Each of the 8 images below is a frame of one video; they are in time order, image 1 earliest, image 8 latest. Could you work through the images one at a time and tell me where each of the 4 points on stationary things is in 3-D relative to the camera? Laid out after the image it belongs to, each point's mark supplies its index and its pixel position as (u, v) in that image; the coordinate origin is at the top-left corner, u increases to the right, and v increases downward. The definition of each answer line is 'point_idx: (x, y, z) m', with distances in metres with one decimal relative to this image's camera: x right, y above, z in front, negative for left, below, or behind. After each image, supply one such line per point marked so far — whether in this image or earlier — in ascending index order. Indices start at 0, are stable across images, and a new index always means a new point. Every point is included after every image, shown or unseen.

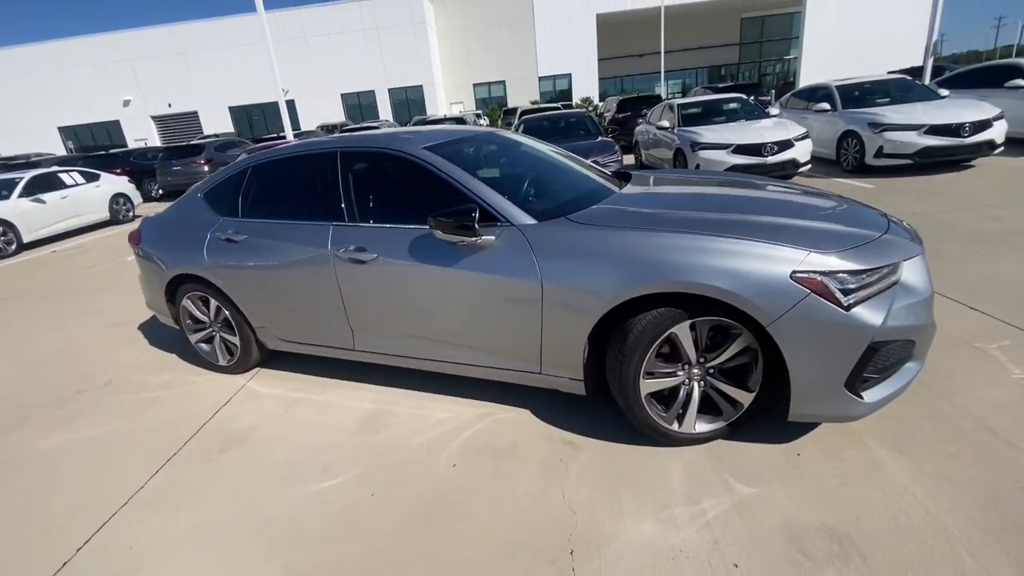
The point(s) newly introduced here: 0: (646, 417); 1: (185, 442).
0: (+0.6, -0.6, +2.2) m
1: (-1.9, -0.9, +2.8) m
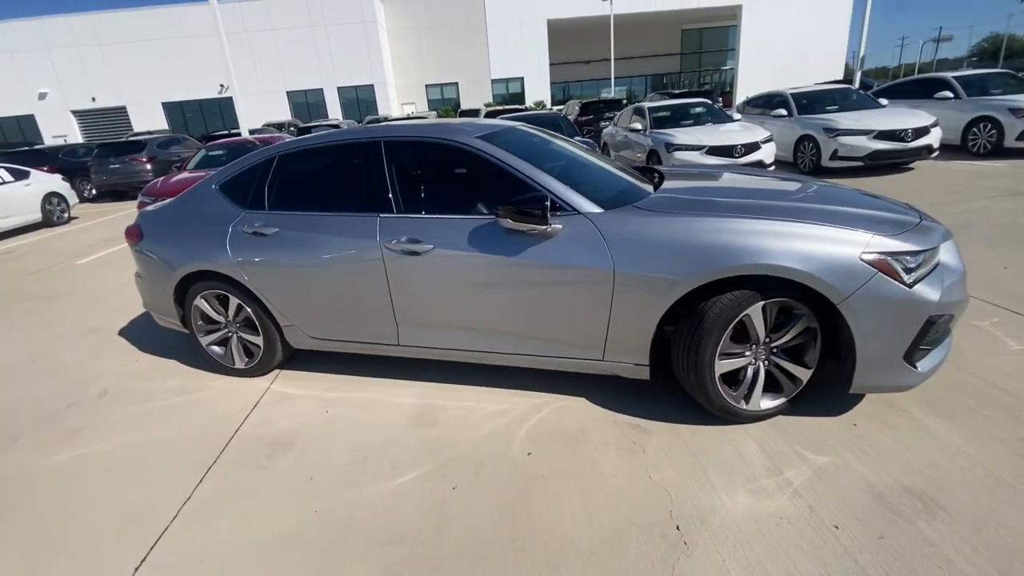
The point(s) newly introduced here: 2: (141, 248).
0: (+1.0, -0.5, +2.3) m
1: (-1.5, -0.9, +2.6) m
2: (-2.5, +0.3, +3.3) m
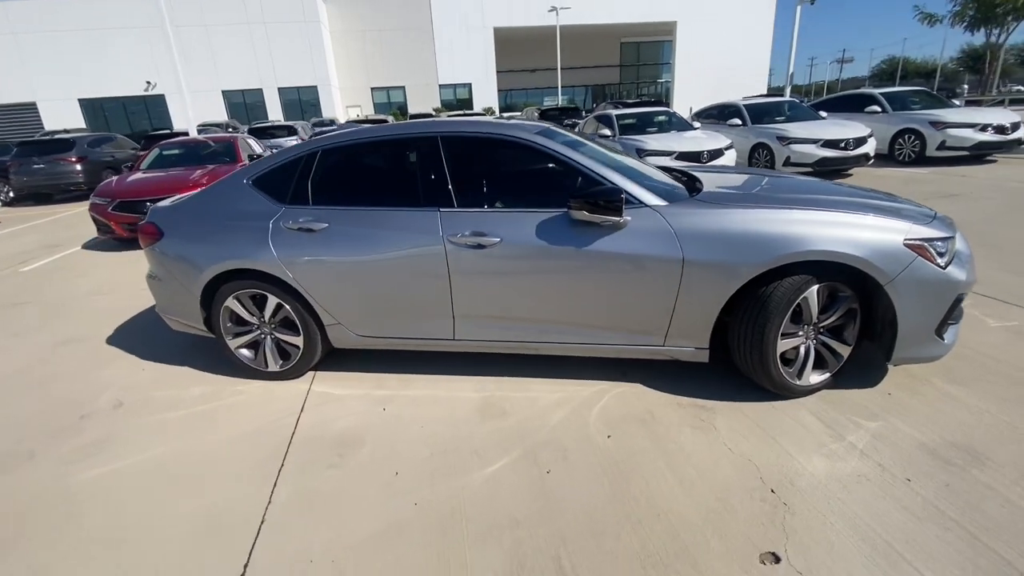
0: (+1.4, -0.4, +2.5) m
1: (-1.2, -0.8, +2.5) m
2: (-2.2, +0.3, +3.1) m
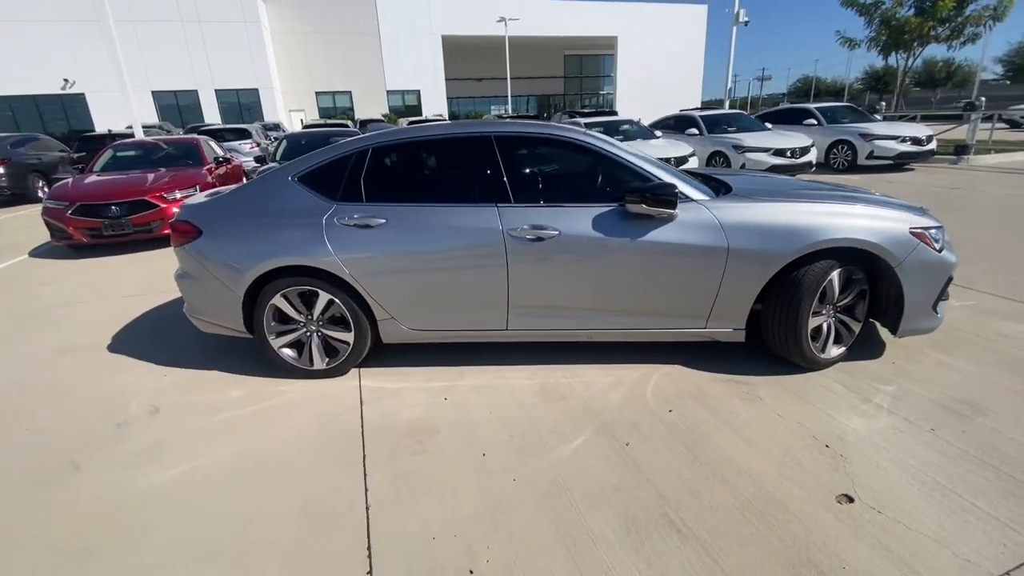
0: (+1.7, -0.4, +2.9) m
1: (-0.8, -0.8, +2.5) m
2: (-1.9, +0.3, +3.0) m
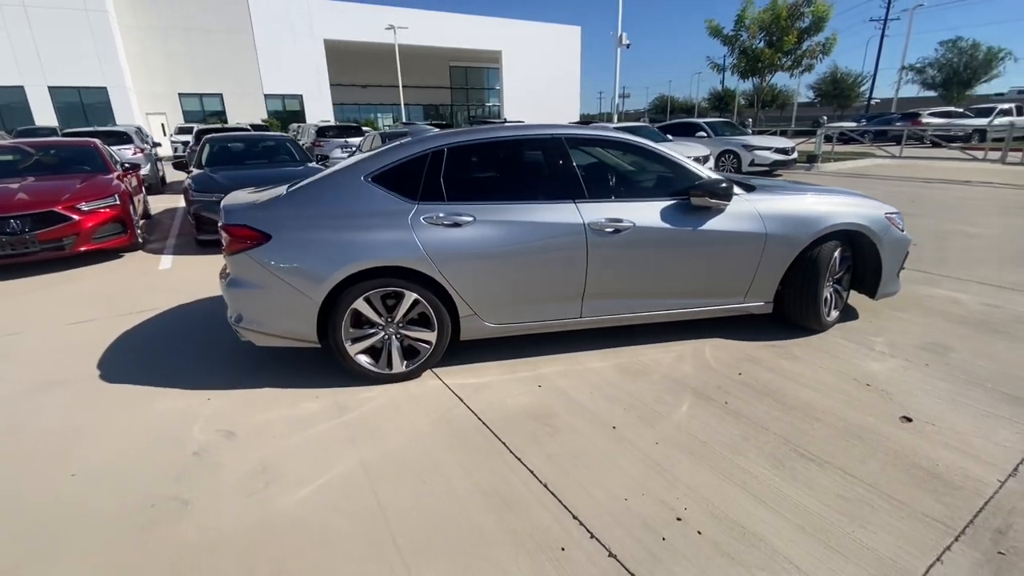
0: (+2.2, -0.2, +3.5) m
1: (-0.1, -0.8, +2.6) m
2: (-1.4, +0.2, +2.8) m
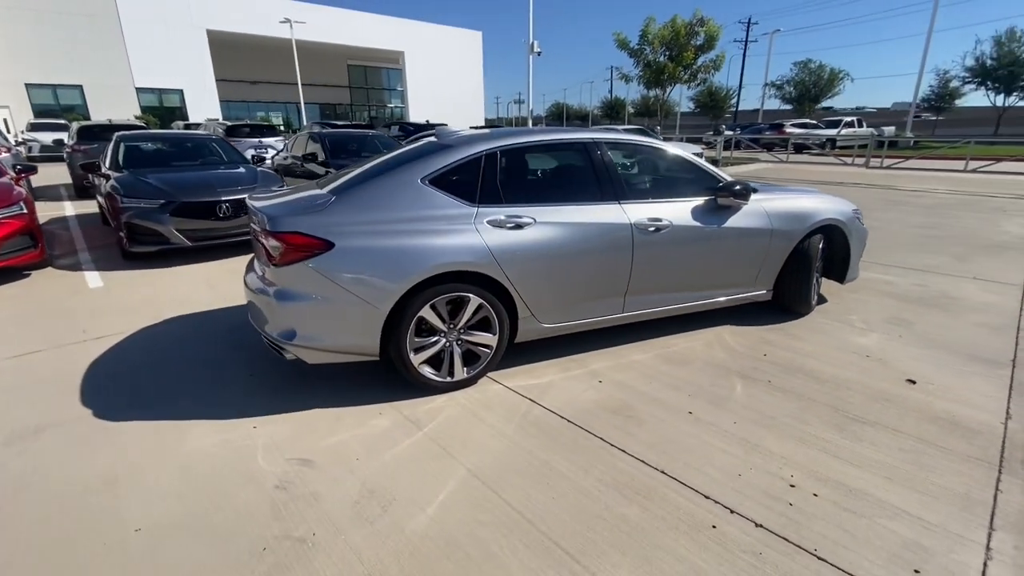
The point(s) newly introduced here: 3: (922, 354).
0: (+2.4, -0.1, +4.0) m
1: (+0.4, -0.8, +2.6) m
2: (-1.0, +0.1, +2.6) m
3: (+2.9, -0.5, +3.5) m
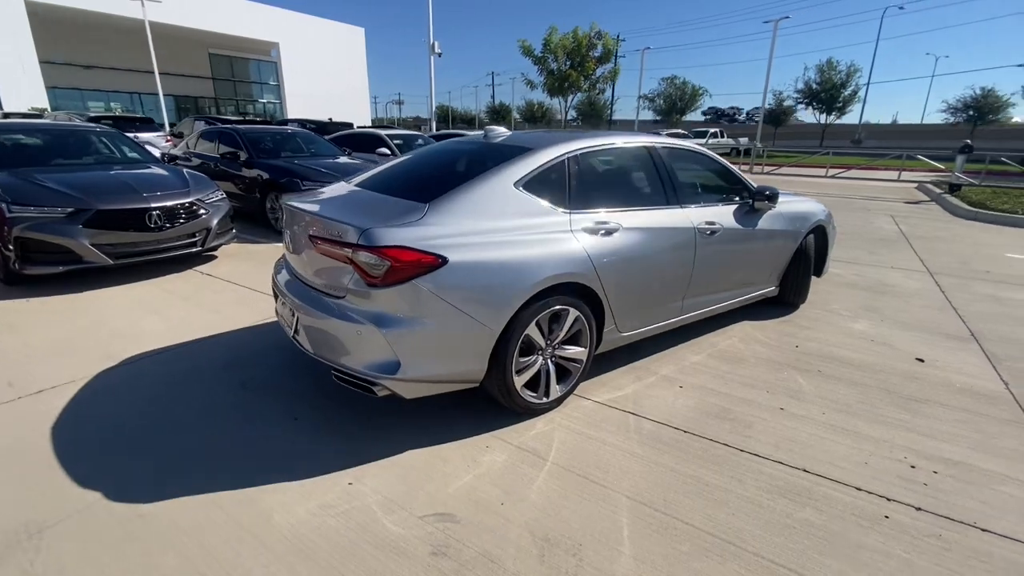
0: (+2.6, 0.0, +4.4) m
1: (+1.0, -0.8, +2.6) m
2: (-0.4, +0.1, +2.2) m
3: (+3.3, -0.4, +4.1) m
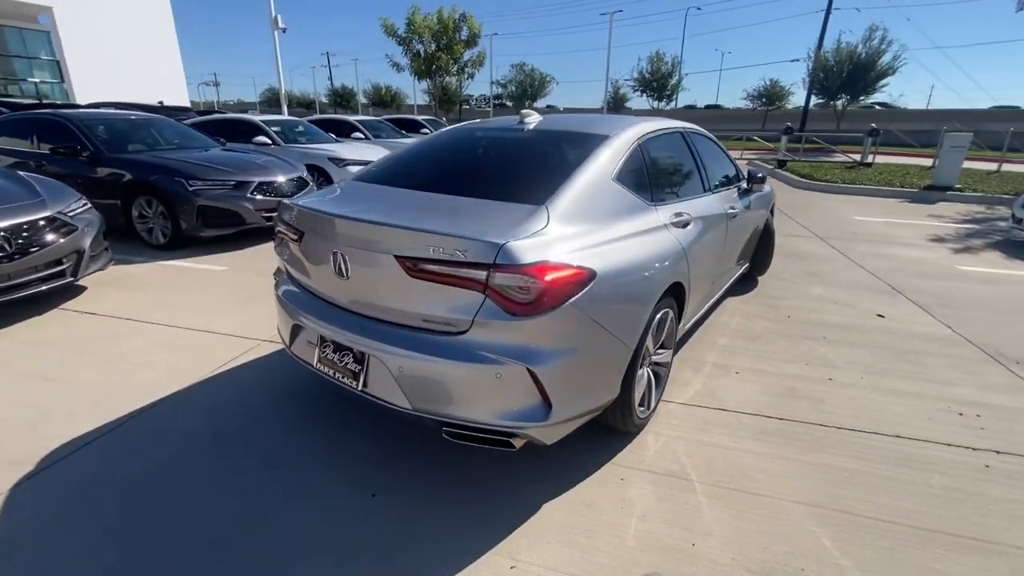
0: (+2.5, +0.2, +4.8) m
1: (+1.5, -0.7, +2.6) m
2: (+0.3, 0.0, +1.8) m
3: (+3.2, -0.1, +4.6) m
